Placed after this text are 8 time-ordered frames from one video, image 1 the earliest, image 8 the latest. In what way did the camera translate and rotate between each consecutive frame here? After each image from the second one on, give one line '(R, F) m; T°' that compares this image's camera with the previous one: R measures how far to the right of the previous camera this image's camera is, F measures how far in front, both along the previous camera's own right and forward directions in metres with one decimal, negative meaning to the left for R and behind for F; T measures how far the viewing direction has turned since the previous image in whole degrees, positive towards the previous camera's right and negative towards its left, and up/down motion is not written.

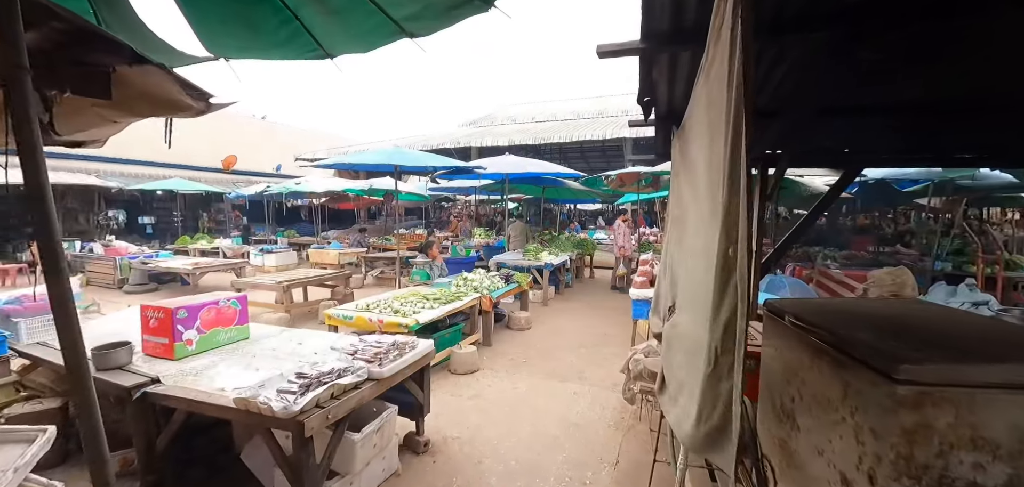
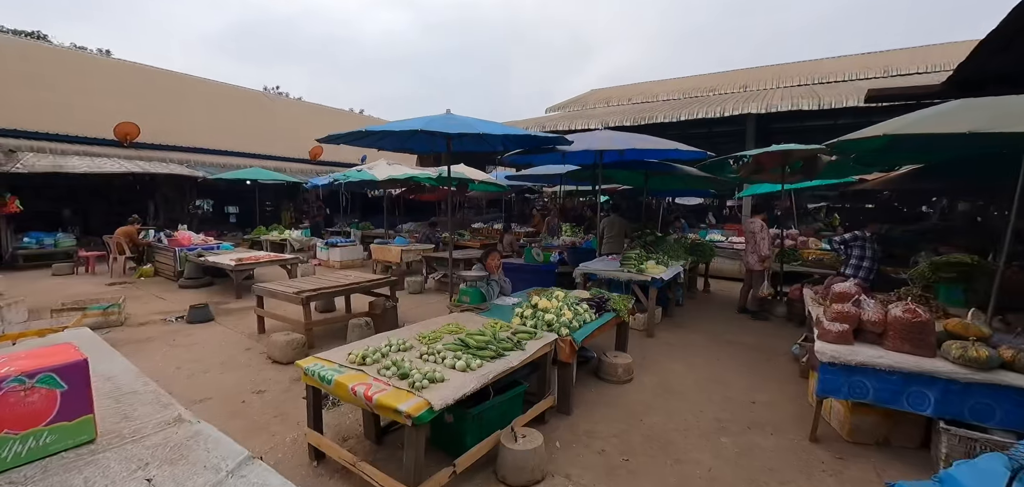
(-0.1, +2.3) m; -12°
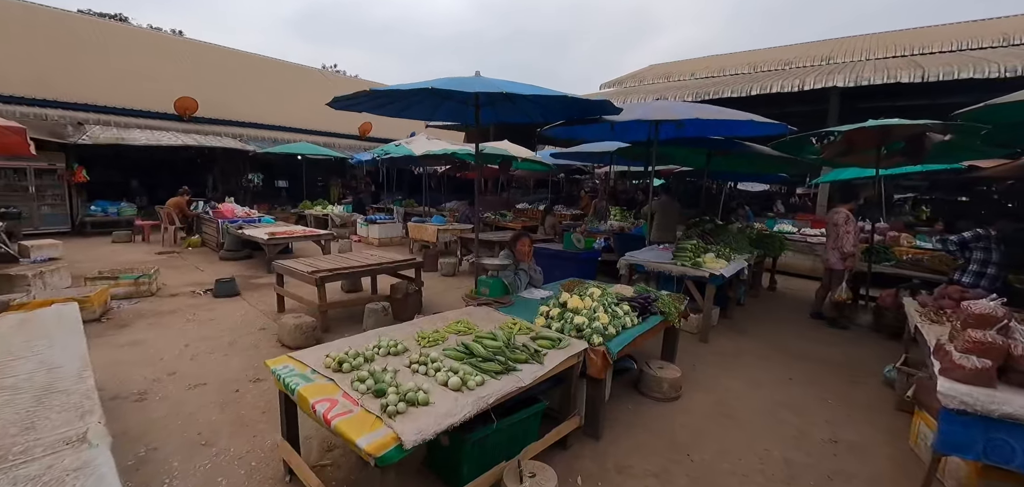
(+0.2, +0.7) m; -7°
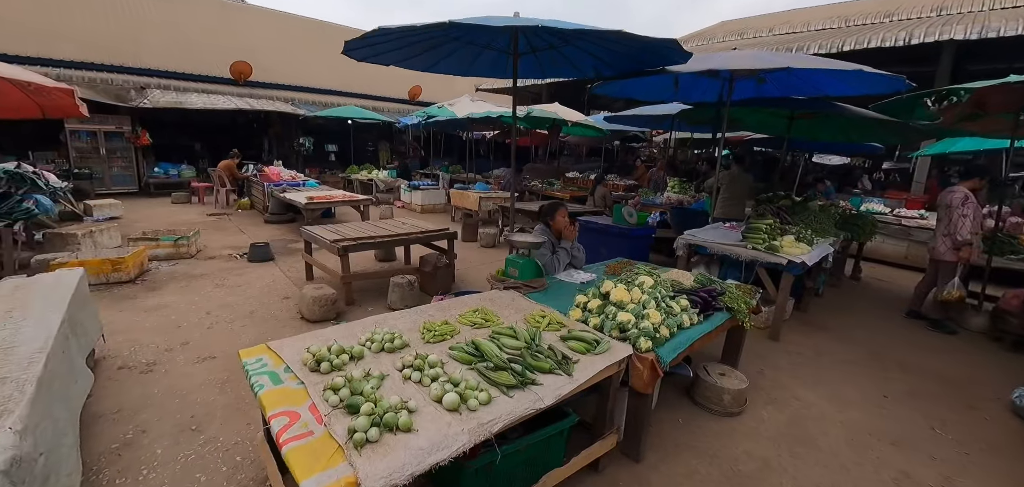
(+0.1, +0.6) m; -7°
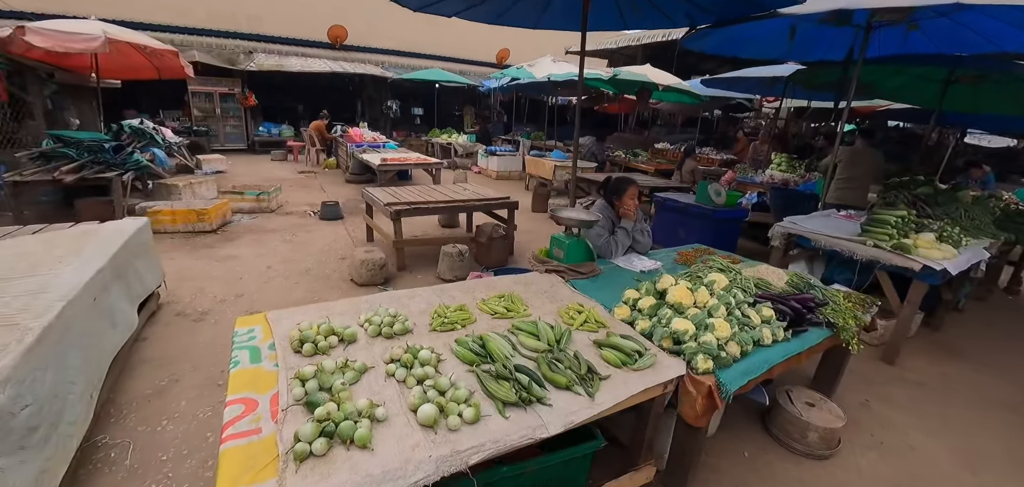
(+0.2, +0.5) m; -11°
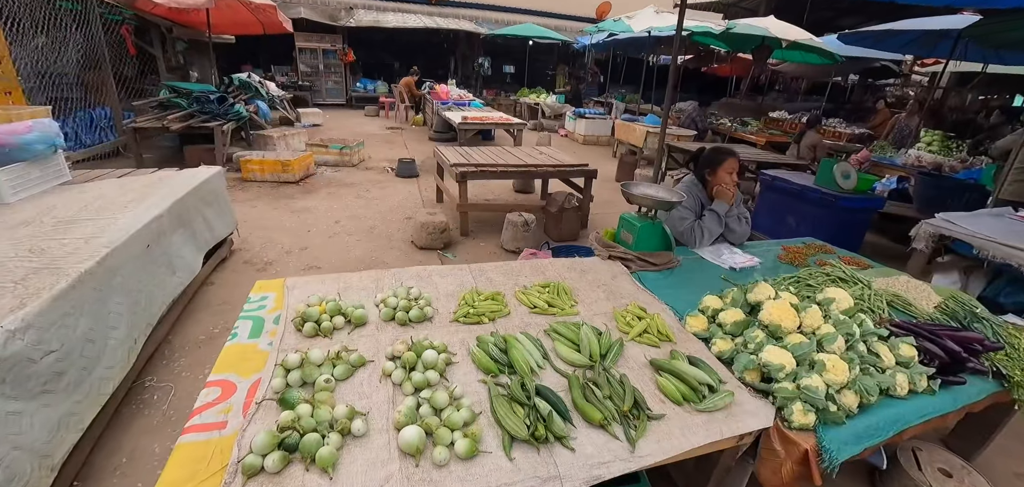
(+0.1, +0.4) m; -11°
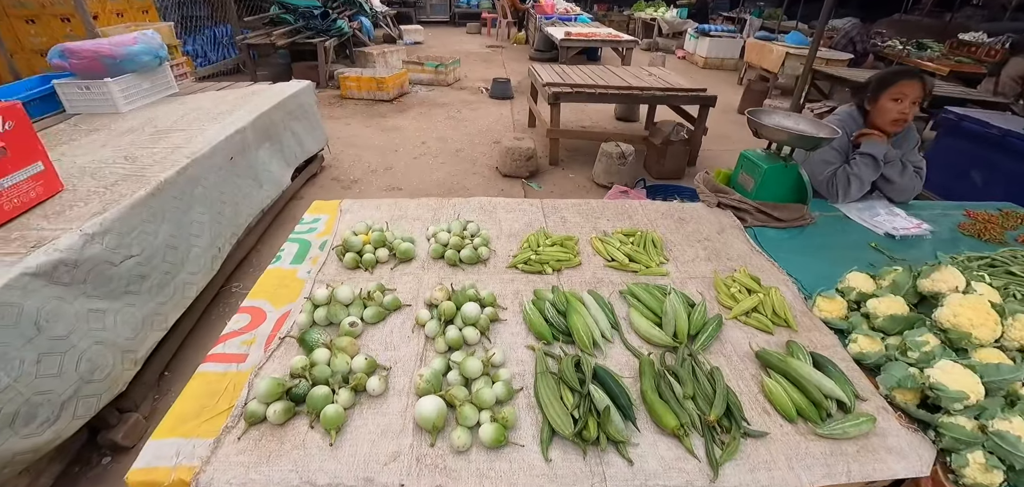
(+0.1, +0.3) m; -12°
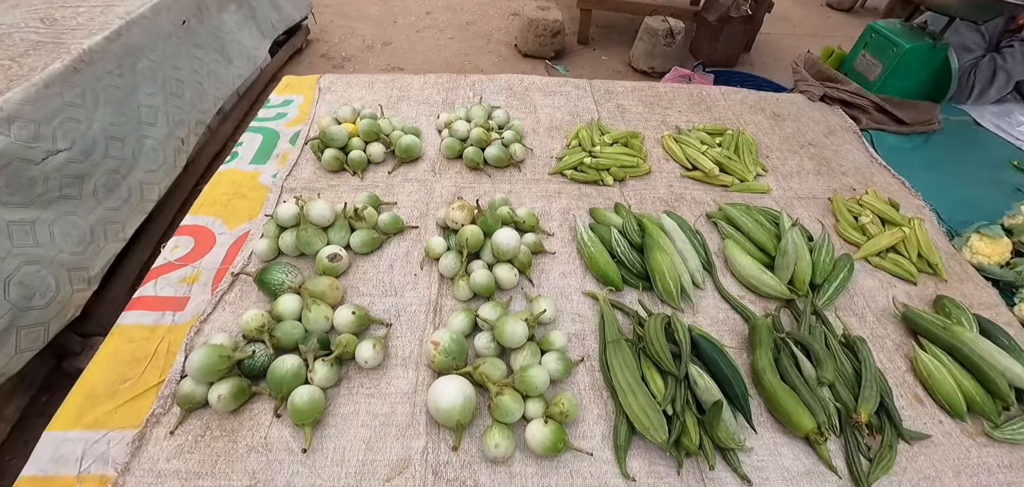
(-0.1, +0.4) m; -1°
